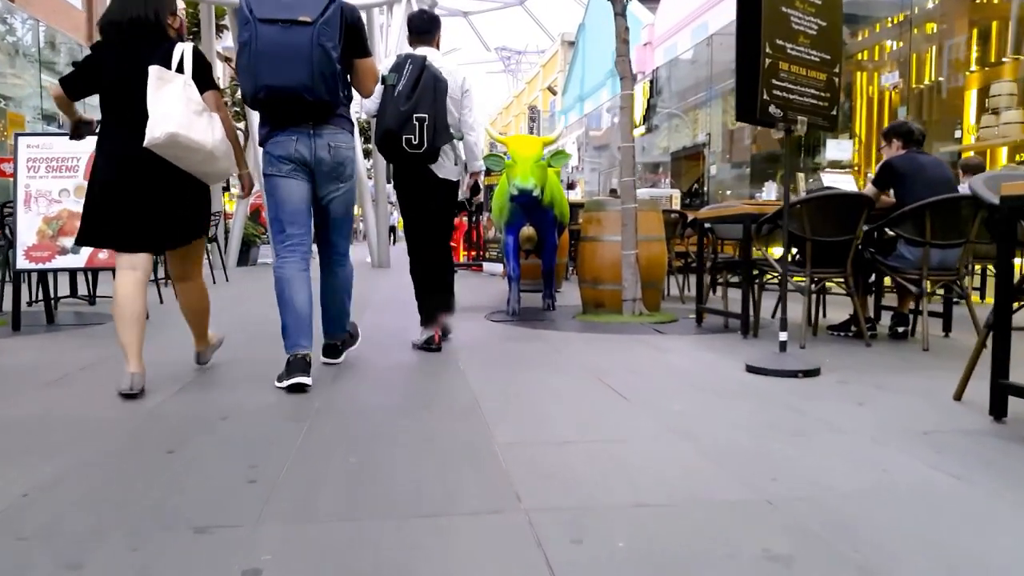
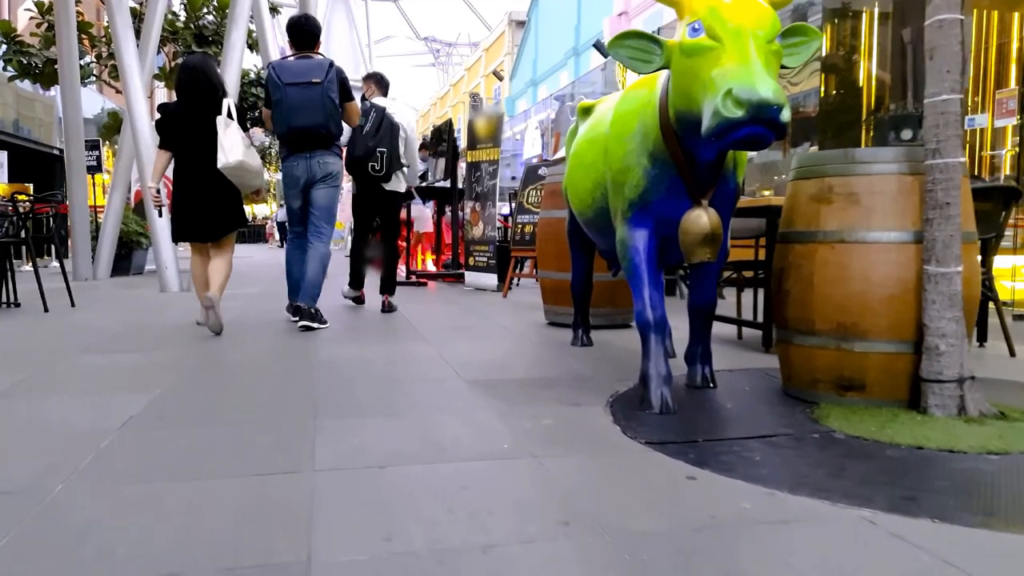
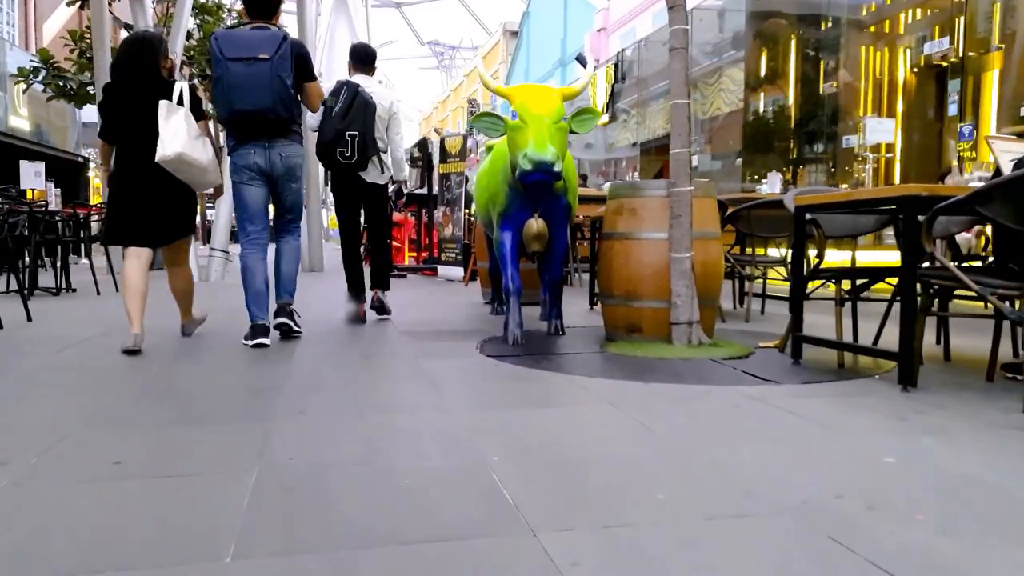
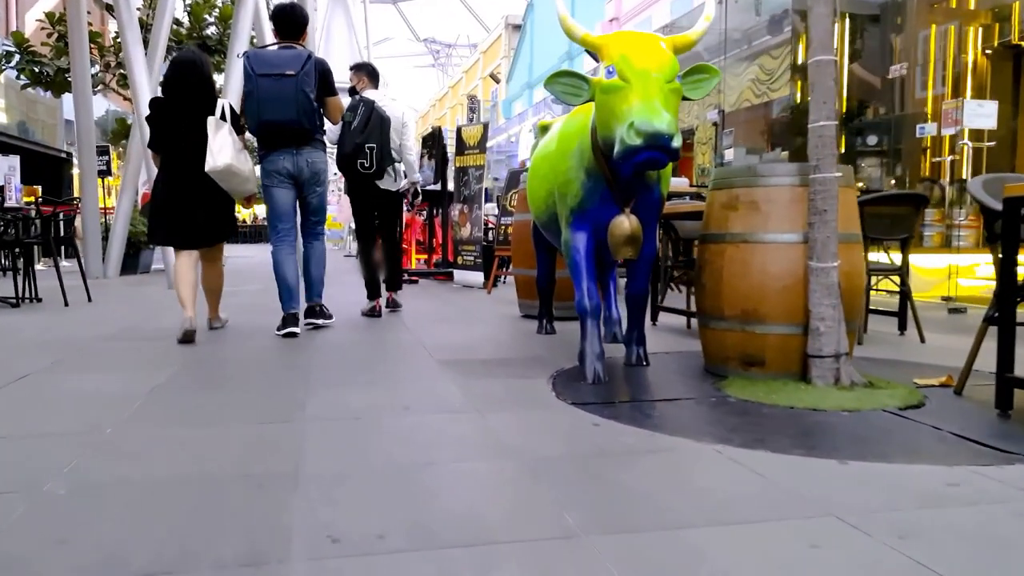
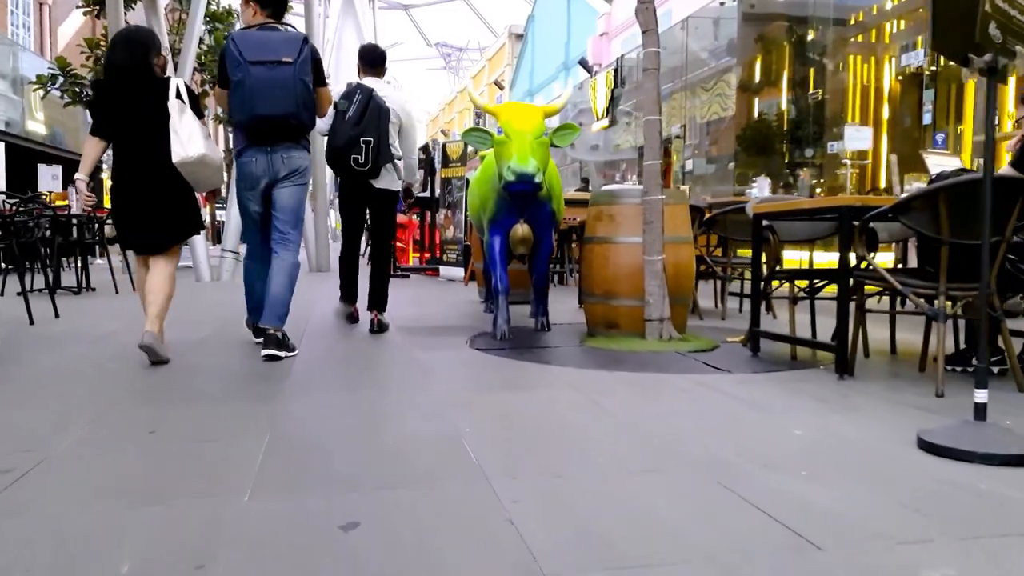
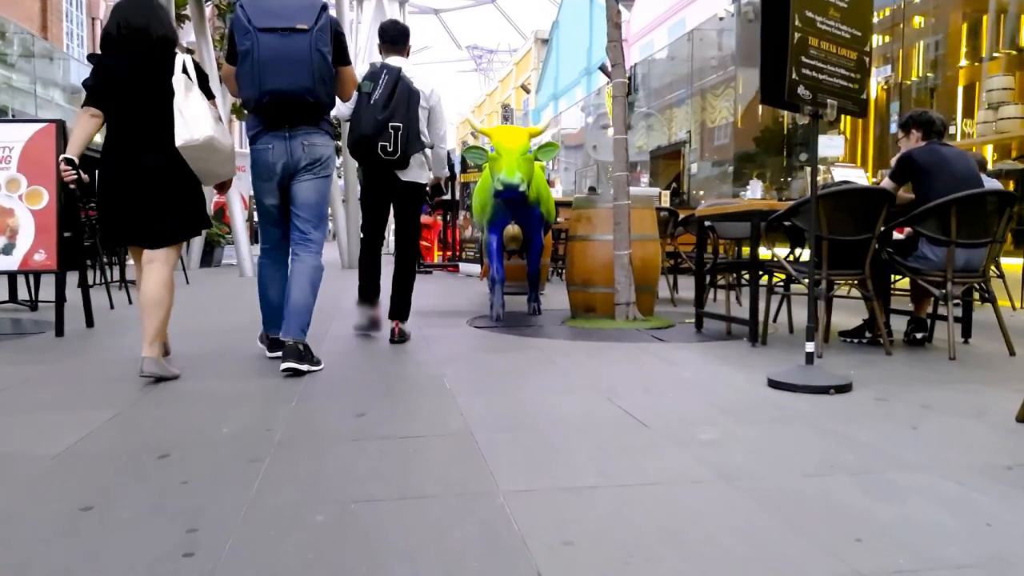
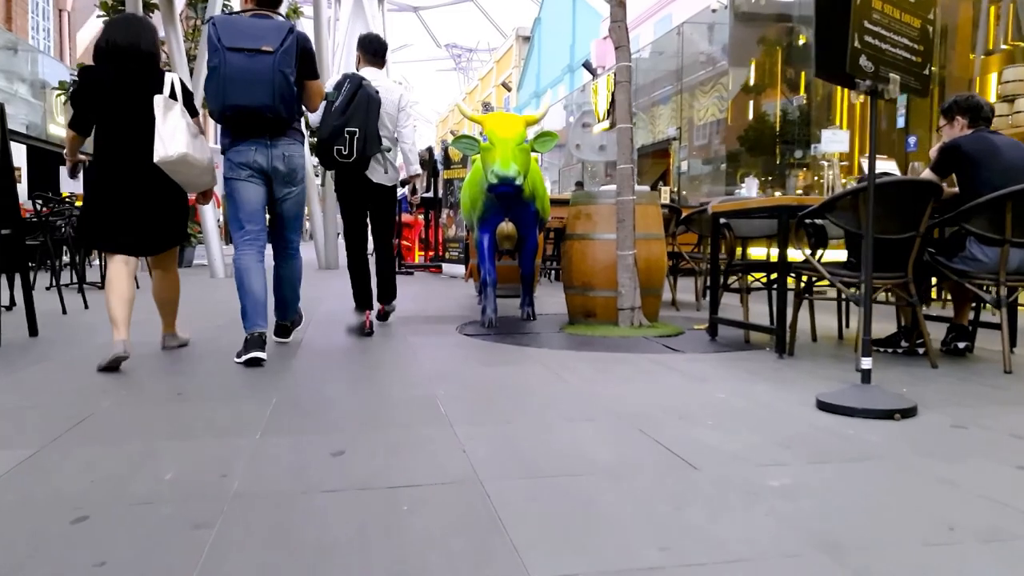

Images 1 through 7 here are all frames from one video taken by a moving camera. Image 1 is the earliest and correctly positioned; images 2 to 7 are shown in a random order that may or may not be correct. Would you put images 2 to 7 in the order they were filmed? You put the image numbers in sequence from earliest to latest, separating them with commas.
6, 7, 5, 3, 4, 2
